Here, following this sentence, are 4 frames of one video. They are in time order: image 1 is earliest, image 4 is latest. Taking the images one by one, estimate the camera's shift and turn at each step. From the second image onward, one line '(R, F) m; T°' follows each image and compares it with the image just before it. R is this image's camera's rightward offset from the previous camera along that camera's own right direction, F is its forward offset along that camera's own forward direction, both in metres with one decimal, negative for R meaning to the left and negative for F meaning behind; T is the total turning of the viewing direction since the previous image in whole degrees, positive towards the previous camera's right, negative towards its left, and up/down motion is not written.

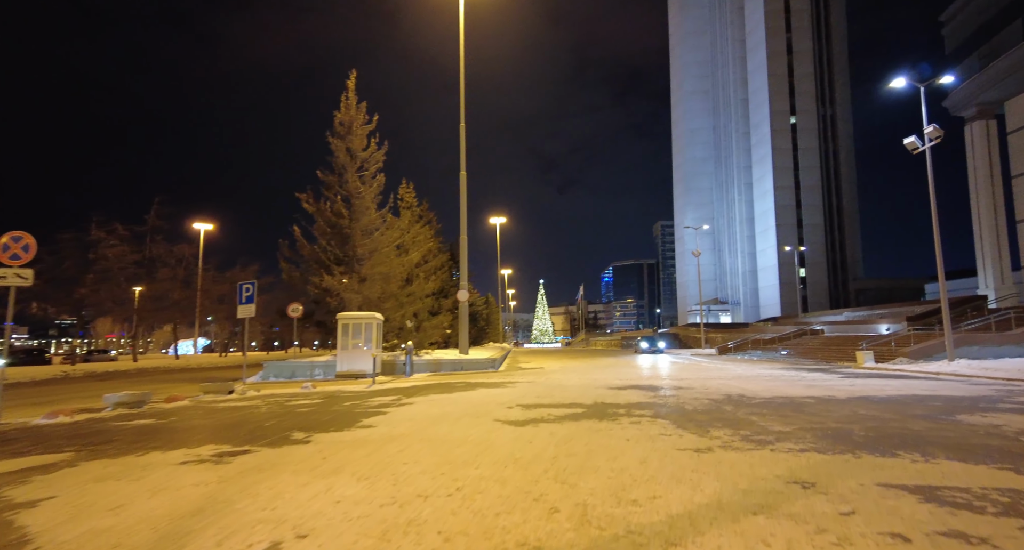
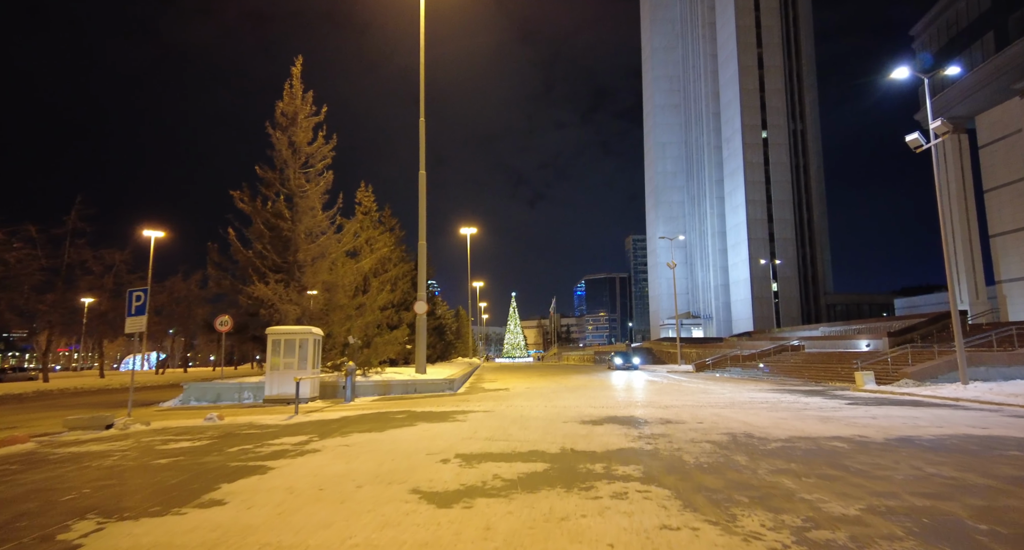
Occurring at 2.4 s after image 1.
(+0.5, +2.5) m; +3°
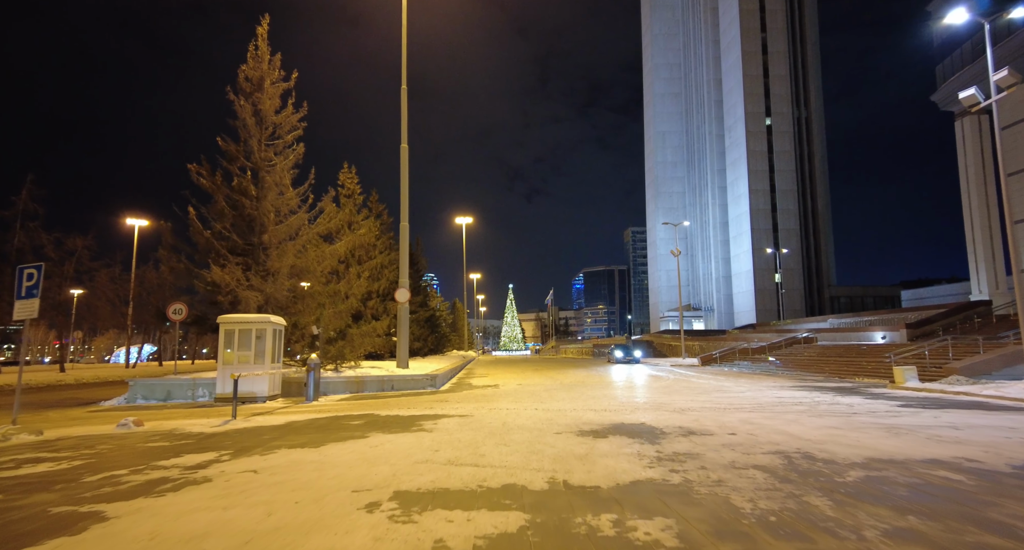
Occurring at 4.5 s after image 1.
(+0.3, +2.3) m; 0°
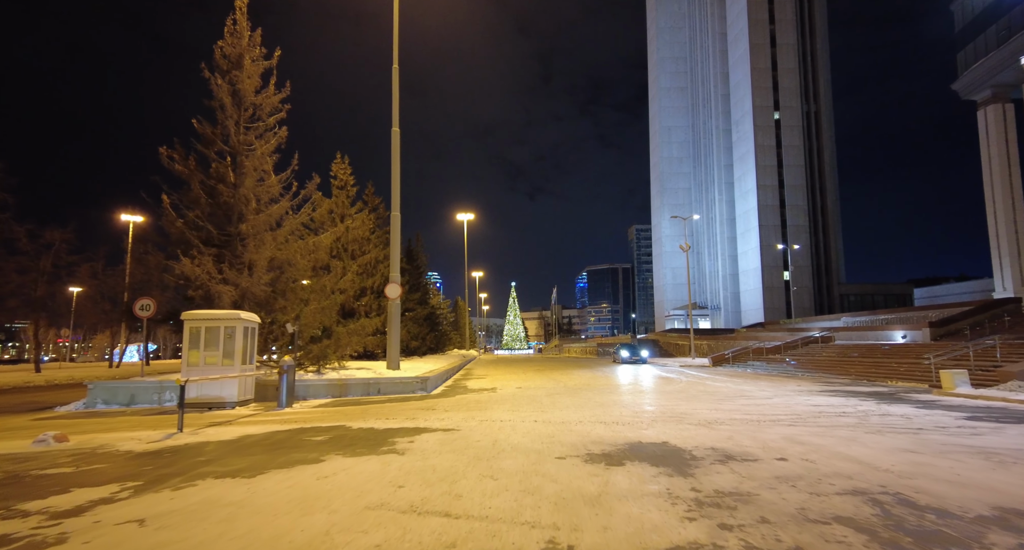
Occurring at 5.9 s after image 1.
(+0.2, +1.7) m; 0°
